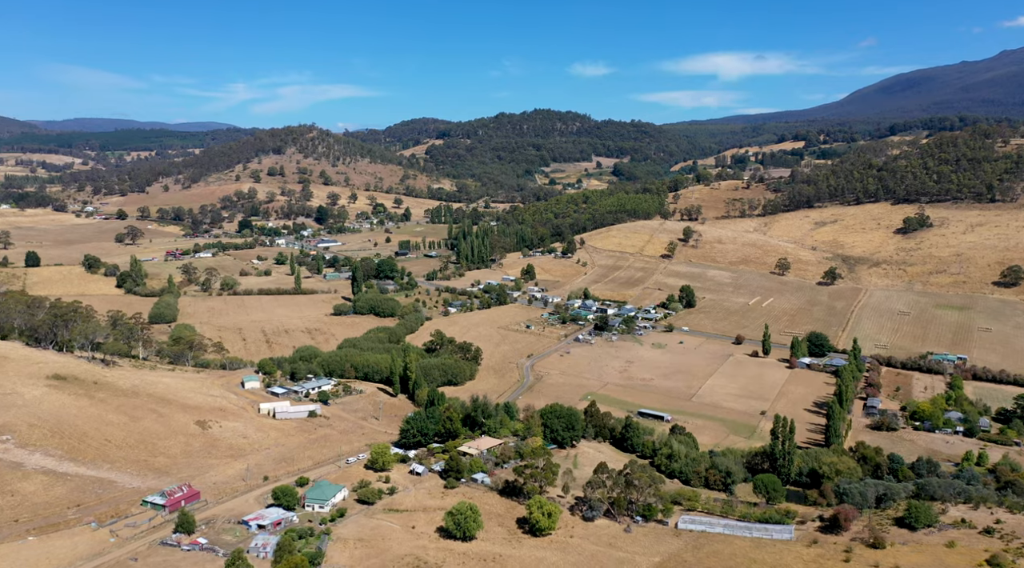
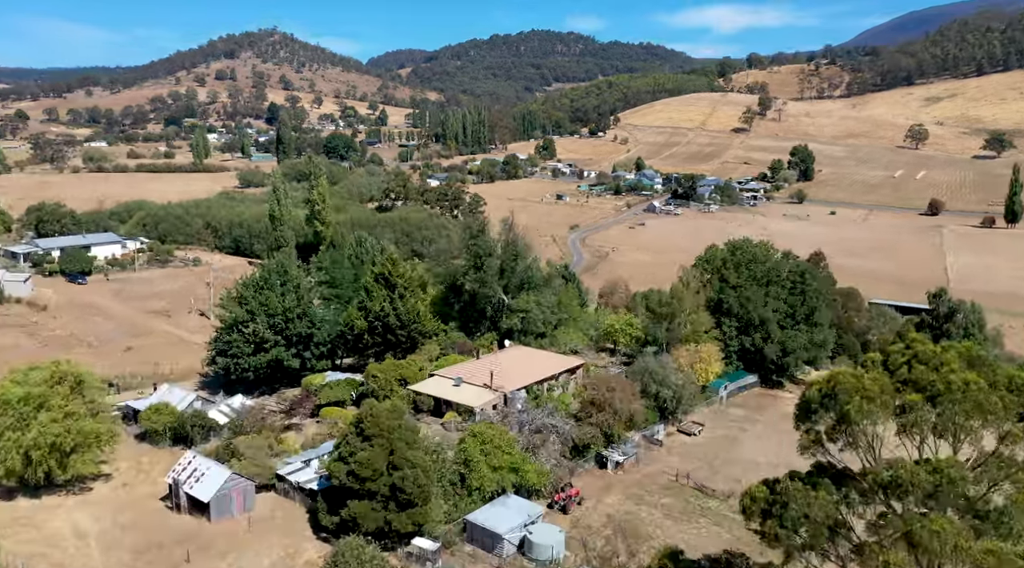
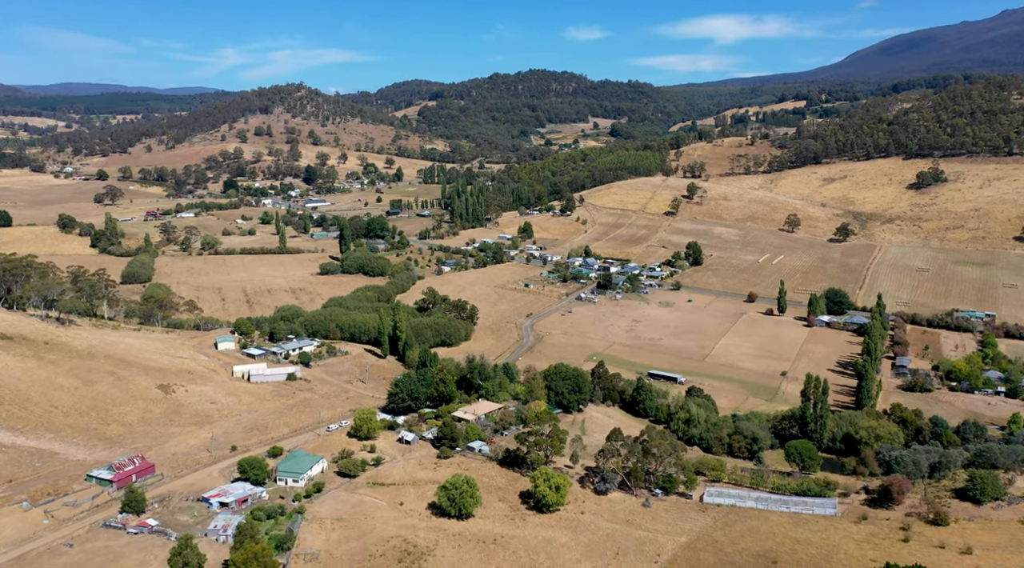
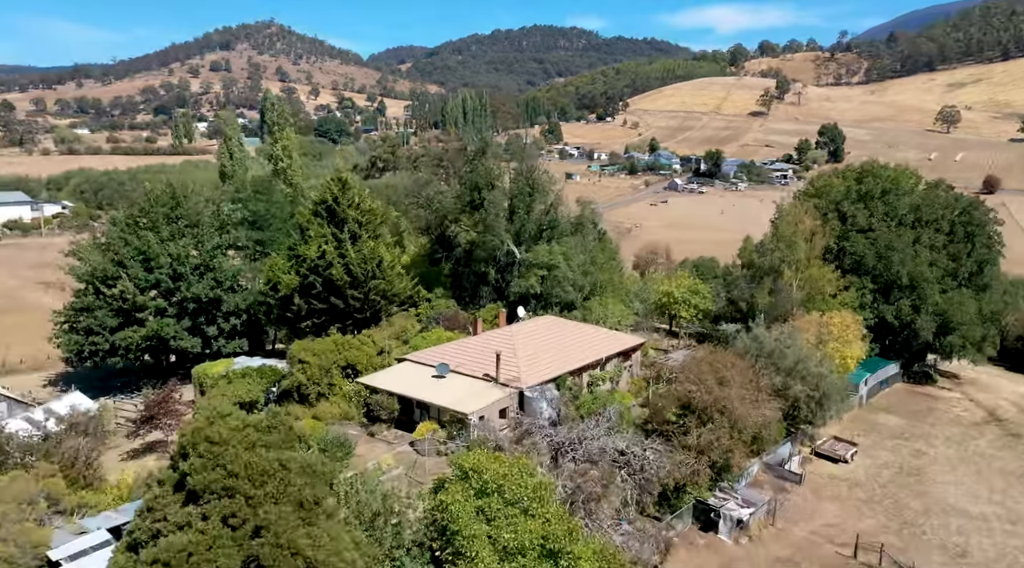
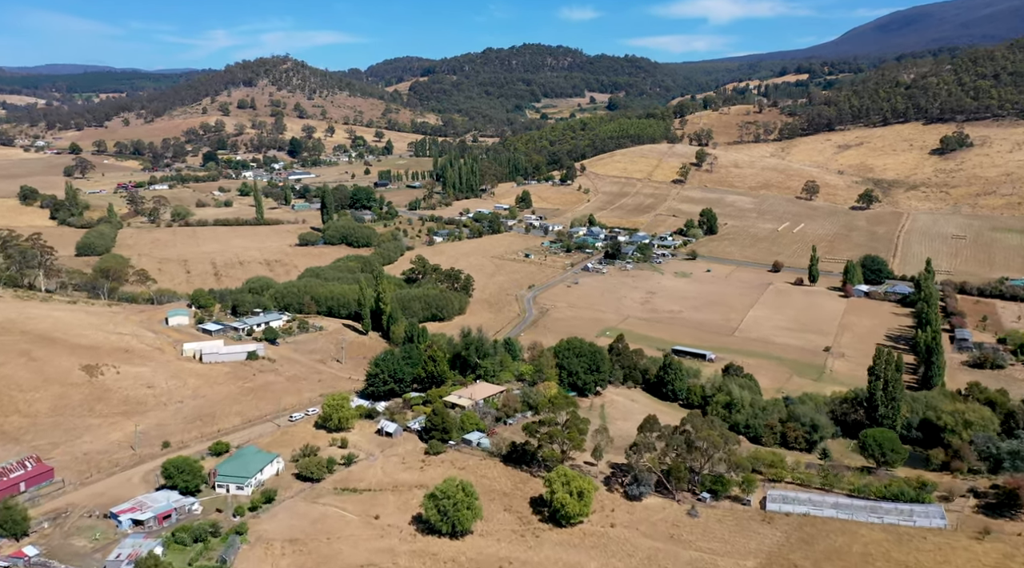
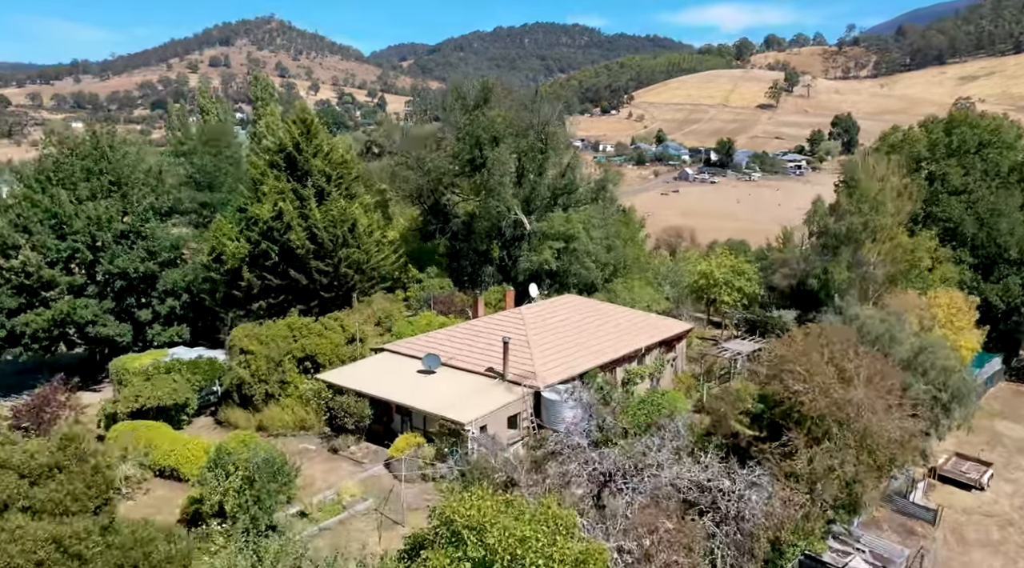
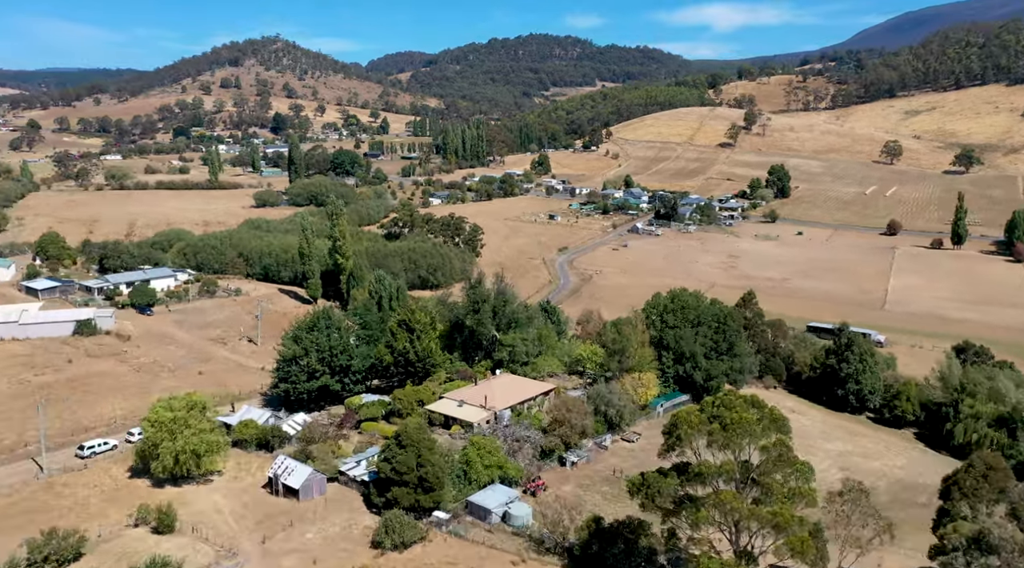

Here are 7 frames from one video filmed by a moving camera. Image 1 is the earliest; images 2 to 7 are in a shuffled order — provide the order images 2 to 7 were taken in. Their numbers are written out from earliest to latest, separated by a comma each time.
3, 5, 7, 2, 4, 6
